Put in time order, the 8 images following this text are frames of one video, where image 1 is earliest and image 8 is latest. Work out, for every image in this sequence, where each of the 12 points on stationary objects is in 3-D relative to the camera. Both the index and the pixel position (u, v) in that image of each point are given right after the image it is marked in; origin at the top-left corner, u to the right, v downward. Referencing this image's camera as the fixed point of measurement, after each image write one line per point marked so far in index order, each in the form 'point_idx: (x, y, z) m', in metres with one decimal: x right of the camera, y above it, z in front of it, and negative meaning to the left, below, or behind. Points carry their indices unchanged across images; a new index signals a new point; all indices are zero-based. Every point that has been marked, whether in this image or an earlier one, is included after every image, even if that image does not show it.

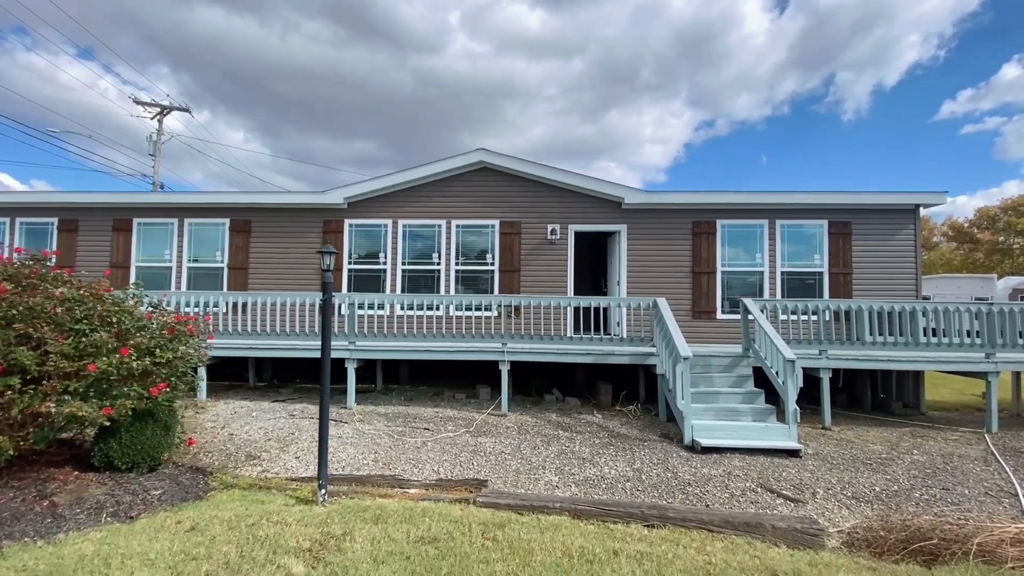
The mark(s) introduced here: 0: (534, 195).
0: (+0.4, +1.8, +8.9) m
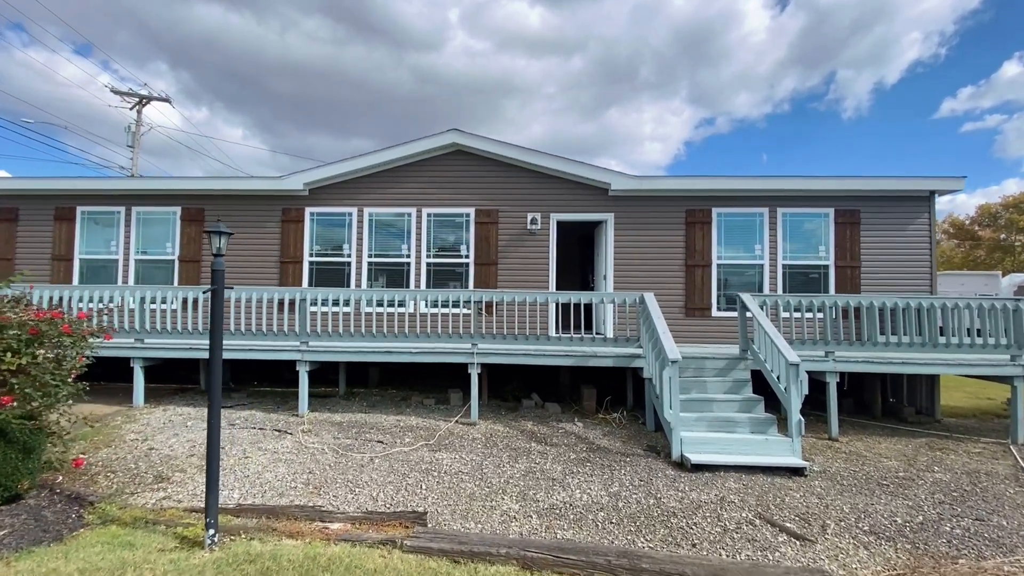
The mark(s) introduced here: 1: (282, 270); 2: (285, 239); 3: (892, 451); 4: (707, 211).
0: (0.0, +1.9, +8.1) m
1: (-4.2, +0.3, +8.3) m
2: (-4.2, +0.9, +8.4) m
3: (+4.9, -2.1, +5.8) m
4: (+3.4, +1.3, +7.9) m
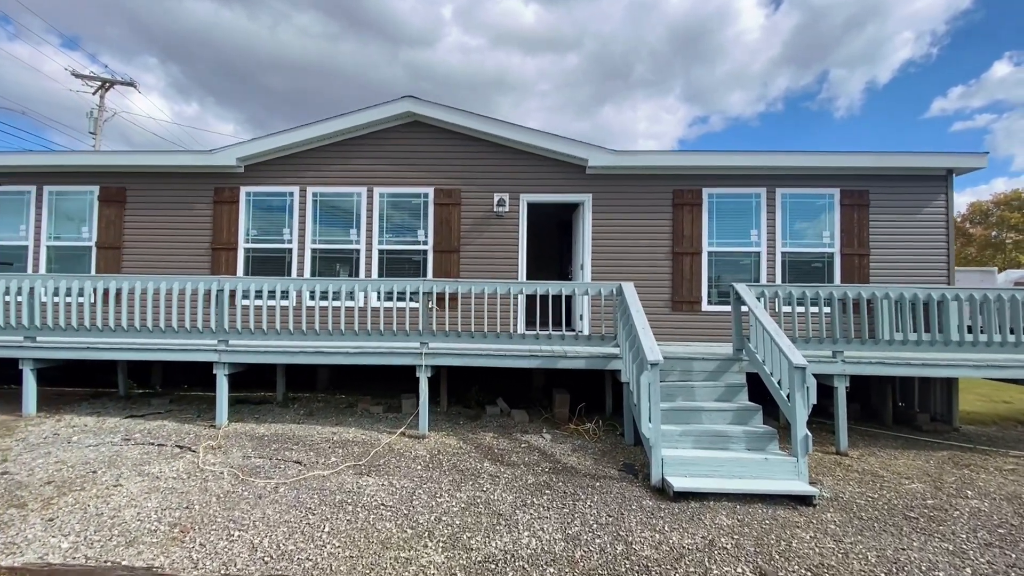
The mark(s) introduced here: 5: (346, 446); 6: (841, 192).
0: (-0.6, +2.1, +7.1) m
1: (-4.8, +0.5, +7.3) m
2: (-4.8, +1.1, +7.3) m
3: (+4.4, -2.0, +4.9) m
4: (+2.8, +1.5, +6.9) m
5: (-1.9, -1.8, +5.2) m
6: (+5.0, +1.5, +6.9) m
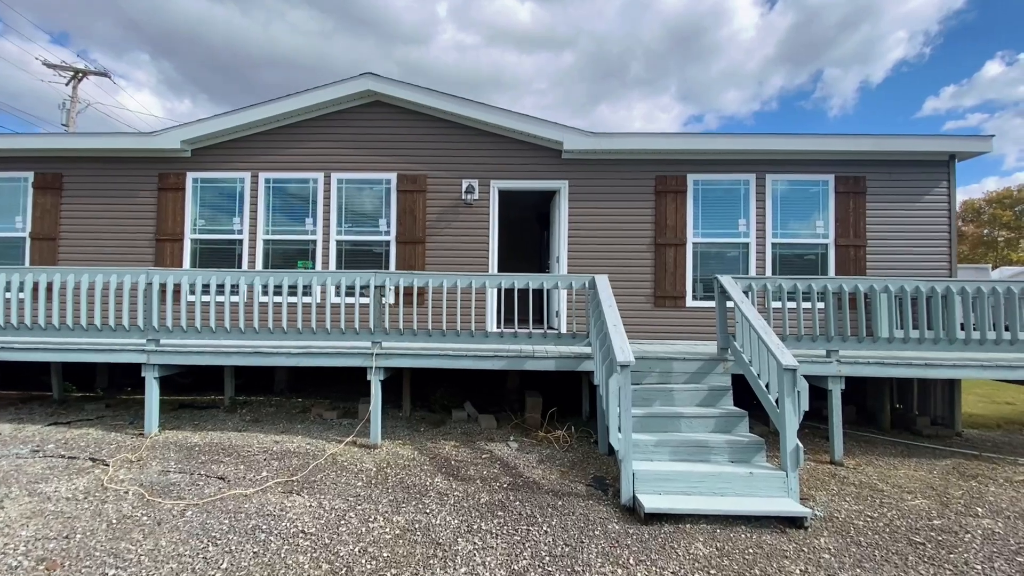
0: (-1.0, +2.2, +6.6) m
1: (-5.2, +0.6, +6.7) m
2: (-5.2, +1.1, +6.7) m
3: (+4.0, -1.9, +4.4) m
4: (+2.4, +1.6, +6.4) m
5: (-2.3, -1.7, +4.6) m
6: (+4.6, +1.6, +6.4) m
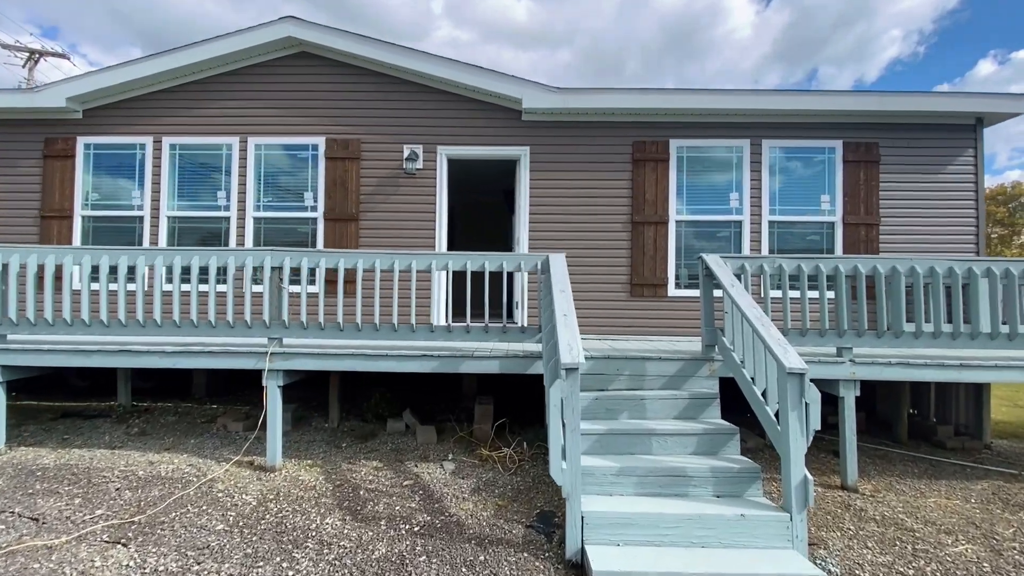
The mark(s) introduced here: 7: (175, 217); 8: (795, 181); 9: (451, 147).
0: (-1.6, +2.3, +5.5) m
1: (-5.8, +0.8, +5.6) m
2: (-5.8, +1.3, +5.7) m
3: (+3.4, -1.8, +3.5) m
4: (+1.8, +1.7, +5.4) m
5: (-2.9, -1.6, +3.6) m
6: (+4.0, +1.7, +5.4) m
7: (-4.1, +0.9, +5.6) m
8: (+3.4, +1.3, +5.5) m
9: (-0.7, +1.7, +5.4) m
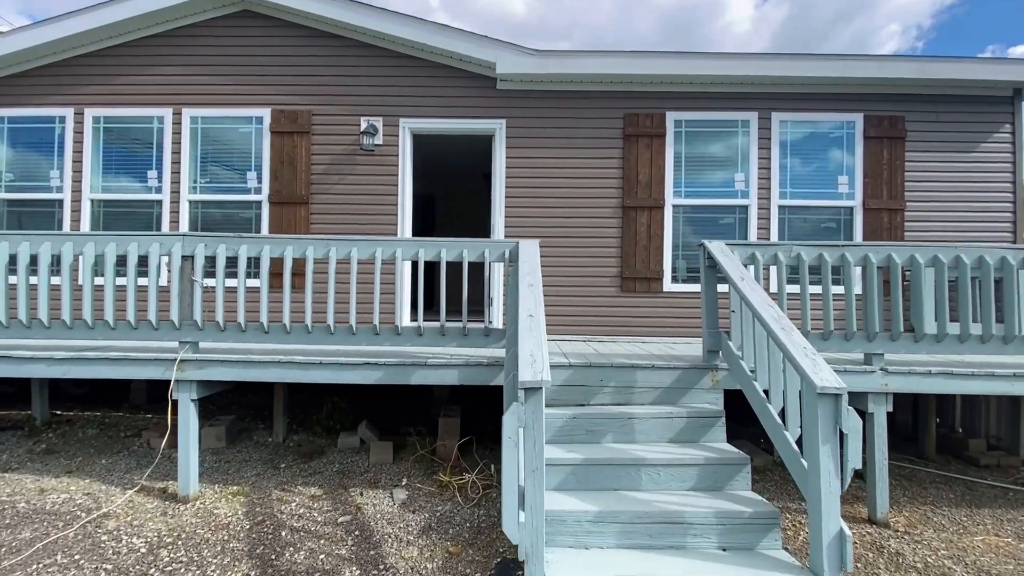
0: (-1.9, +2.4, +4.8) m
1: (-6.1, +0.8, +4.9) m
2: (-6.1, +1.4, +4.9) m
3: (+3.1, -1.7, +2.8) m
4: (+1.5, +1.8, +4.7) m
5: (-3.2, -1.5, +2.9) m
6: (+3.7, +1.8, +4.8) m
7: (-4.4, +0.9, +4.9) m
8: (+3.1, +1.3, +4.8) m
9: (-1.0, +1.8, +4.7) m
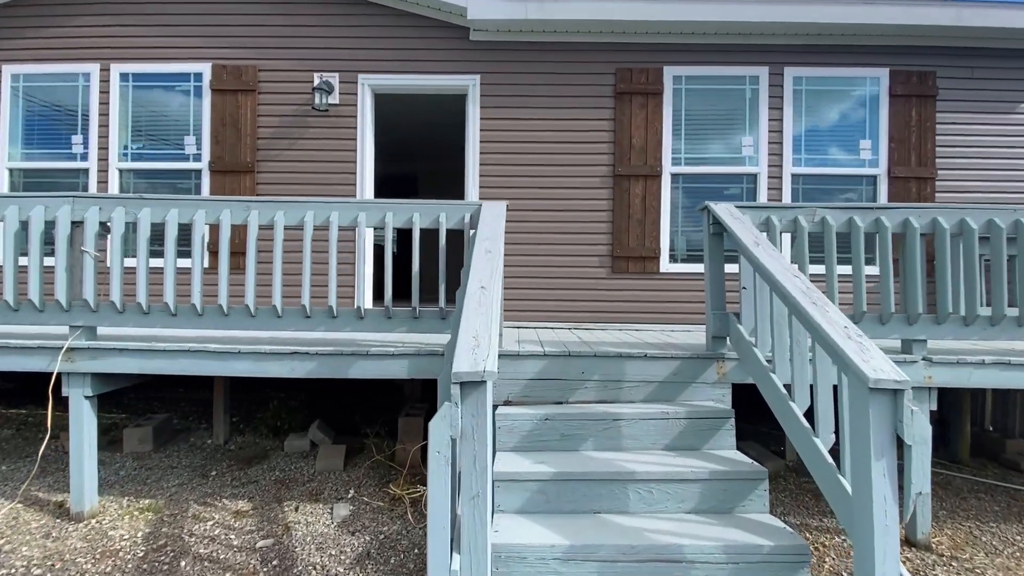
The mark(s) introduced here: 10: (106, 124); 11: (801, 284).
0: (-2.1, +2.6, +4.2) m
1: (-6.3, +1.0, +4.3) m
2: (-6.3, +1.6, +4.3) m
3: (+2.9, -1.6, +2.3) m
4: (+1.3, +2.0, +4.1) m
5: (-3.4, -1.4, +2.3) m
6: (+3.5, +2.0, +4.2) m
7: (-4.6, +1.1, +4.3) m
8: (+2.9, +1.5, +4.2) m
9: (-1.2, +1.9, +4.1) m
10: (-3.8, +1.5, +4.2) m
11: (+1.3, 0.0, +2.1) m
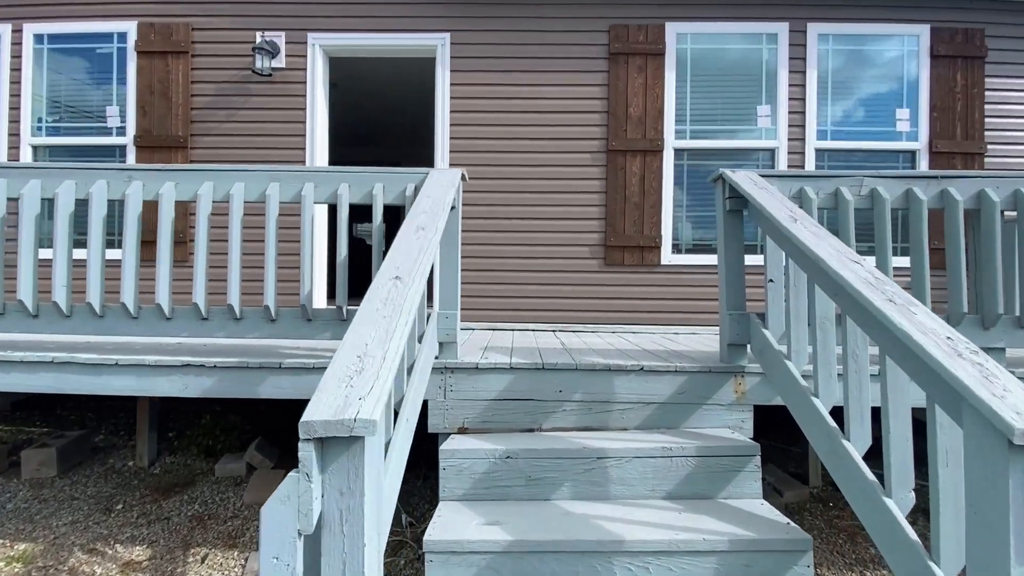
0: (-2.3, +2.6, +3.6) m
1: (-6.5, +1.0, +3.8) m
2: (-6.5, +1.6, +3.8) m
3: (+2.7, -1.5, +1.7) m
4: (+1.1, +2.0, +3.5) m
5: (-3.6, -1.3, +1.8) m
6: (+3.3, +2.0, +3.5) m
7: (-4.8, +1.2, +3.7) m
8: (+2.7, +1.6, +3.6) m
9: (-1.4, +2.0, +3.5) m
10: (-4.0, +1.6, +3.6) m
11: (+1.1, 0.0, +1.5) m
